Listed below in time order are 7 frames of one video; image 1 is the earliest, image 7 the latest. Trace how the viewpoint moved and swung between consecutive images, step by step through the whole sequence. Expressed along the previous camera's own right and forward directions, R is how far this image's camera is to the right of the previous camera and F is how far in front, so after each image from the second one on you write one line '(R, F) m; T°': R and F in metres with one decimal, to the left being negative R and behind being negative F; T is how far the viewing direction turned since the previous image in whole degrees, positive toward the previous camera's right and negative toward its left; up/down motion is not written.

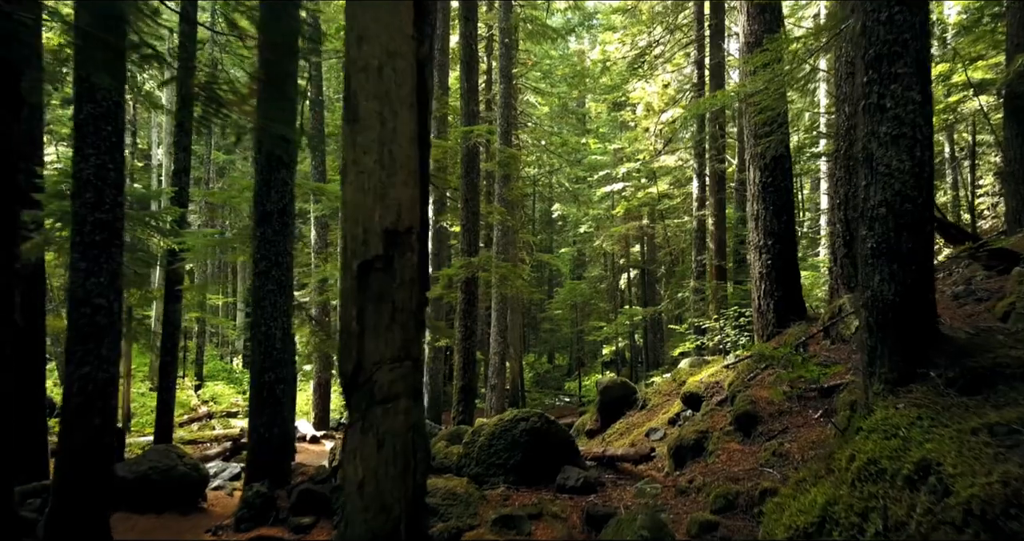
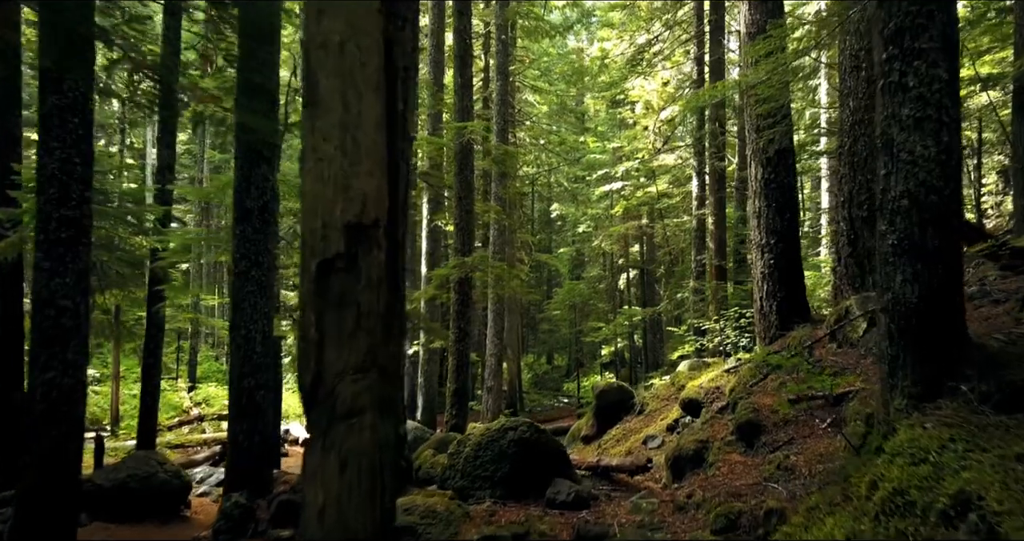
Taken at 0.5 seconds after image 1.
(+0.1, +0.3) m; 0°
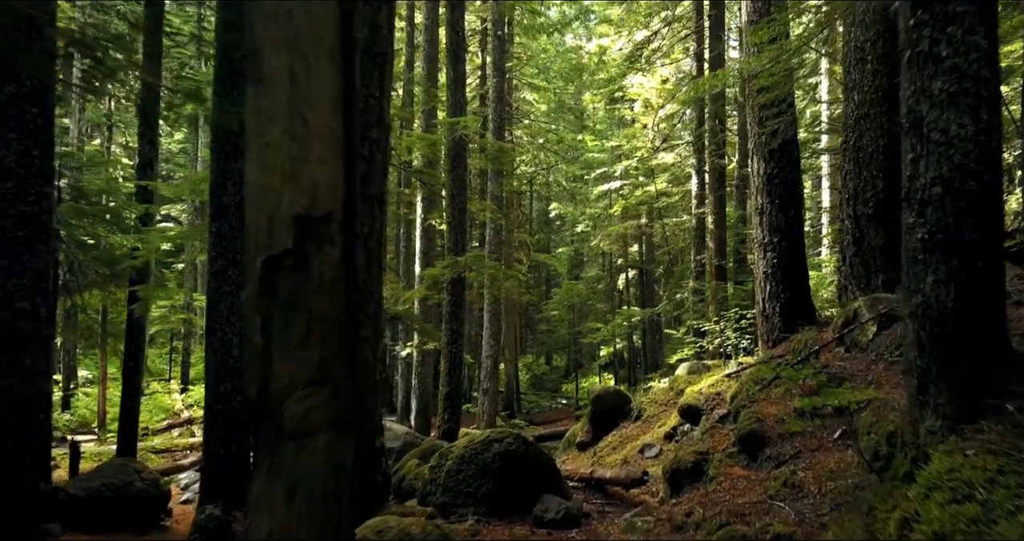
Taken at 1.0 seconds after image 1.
(+0.1, +0.3) m; 0°
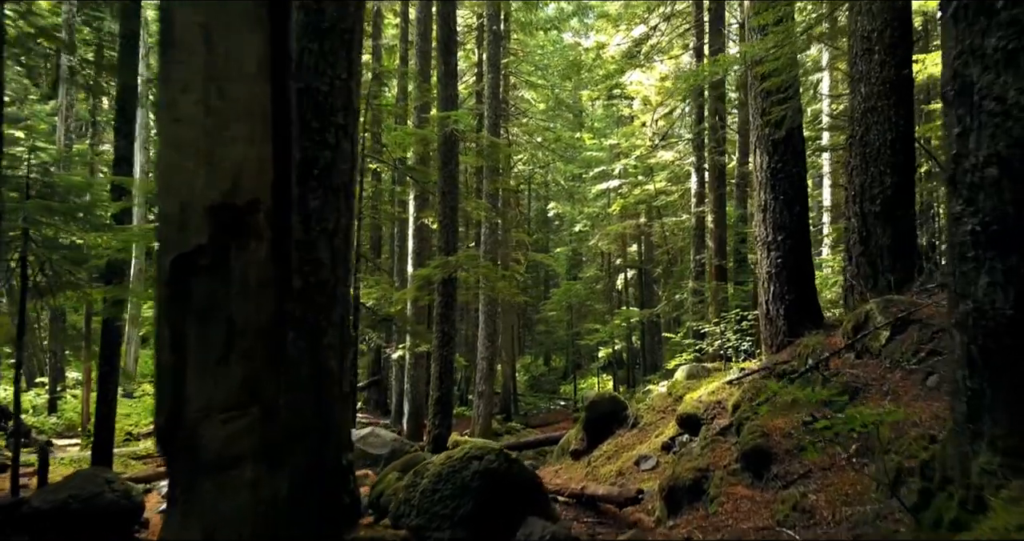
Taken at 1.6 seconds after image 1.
(+0.1, +0.4) m; 0°
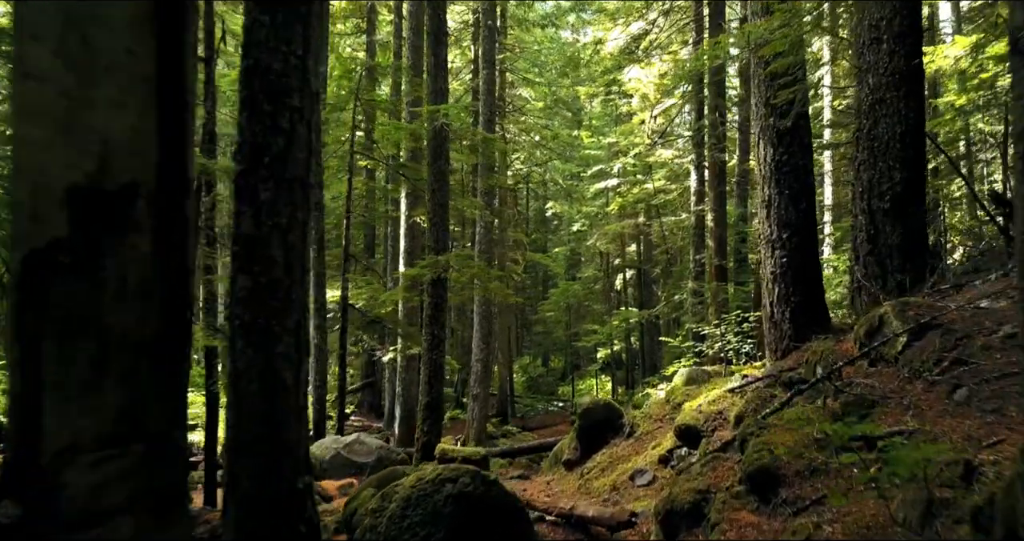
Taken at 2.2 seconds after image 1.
(+0.1, +0.4) m; 0°
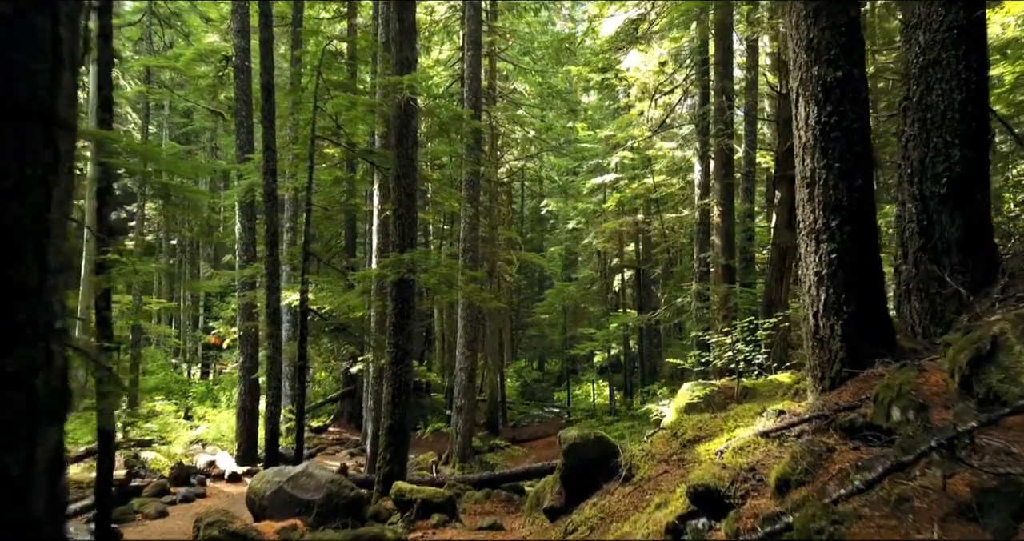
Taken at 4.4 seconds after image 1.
(+0.3, +1.6) m; 0°
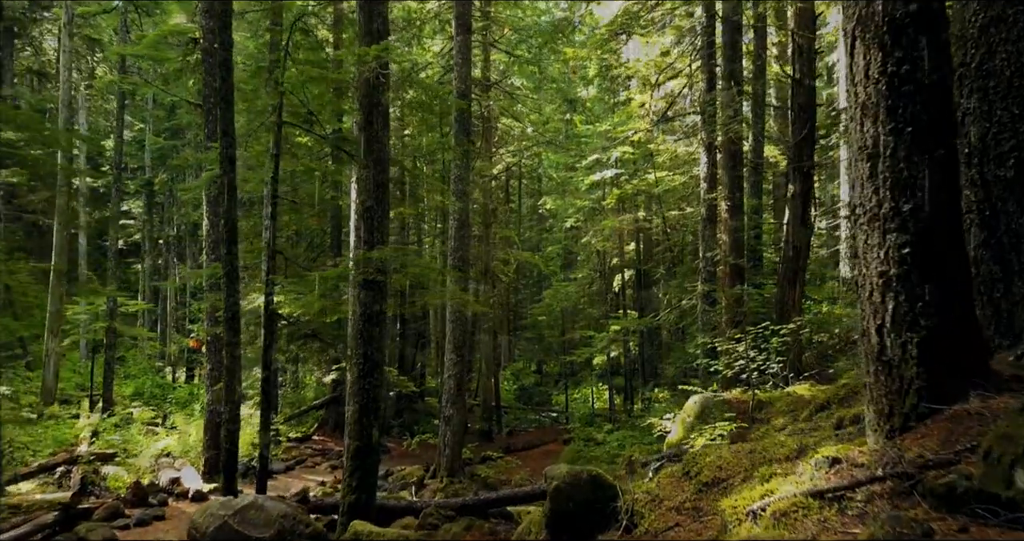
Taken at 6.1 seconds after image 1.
(+0.2, +1.1) m; 0°
